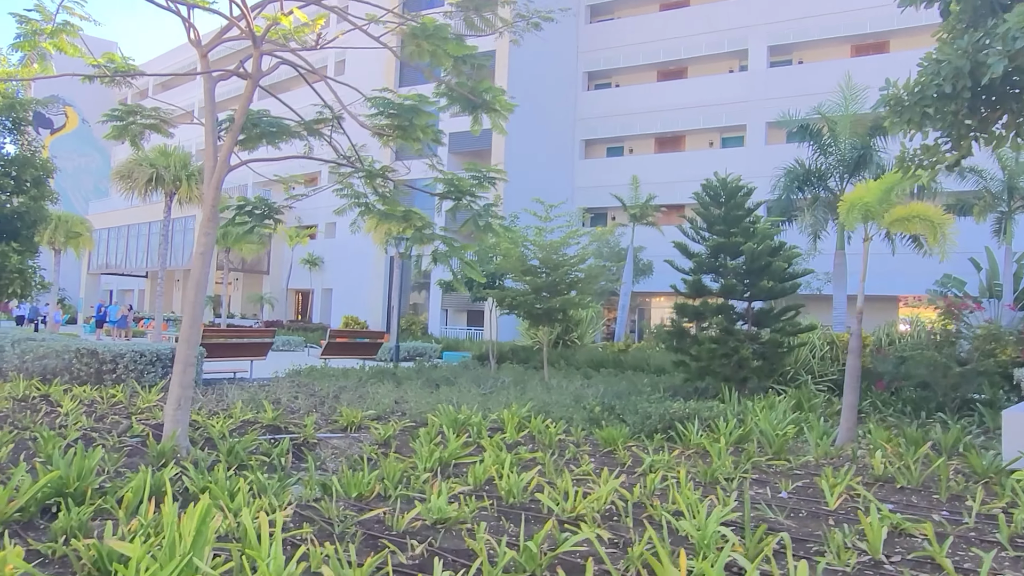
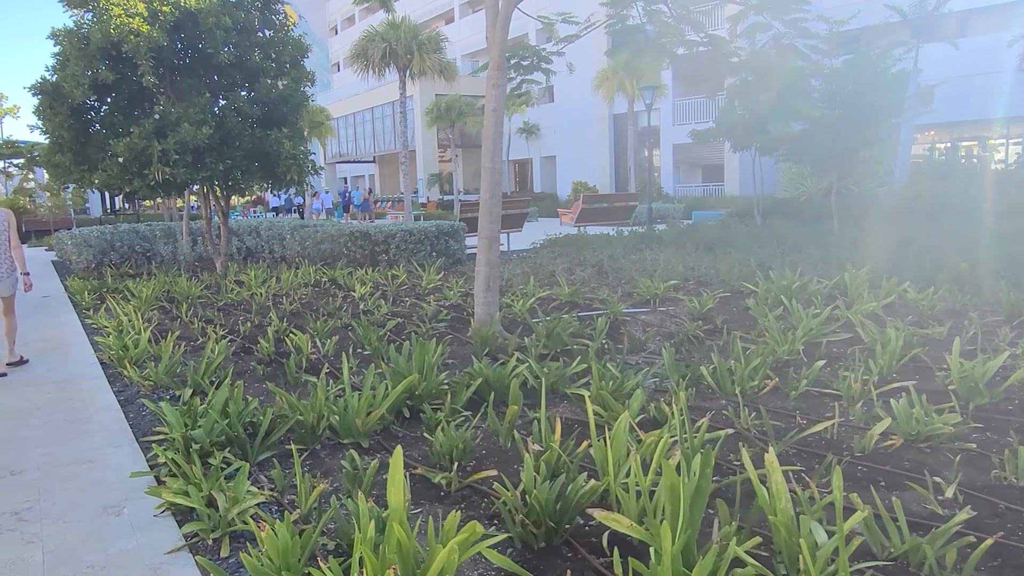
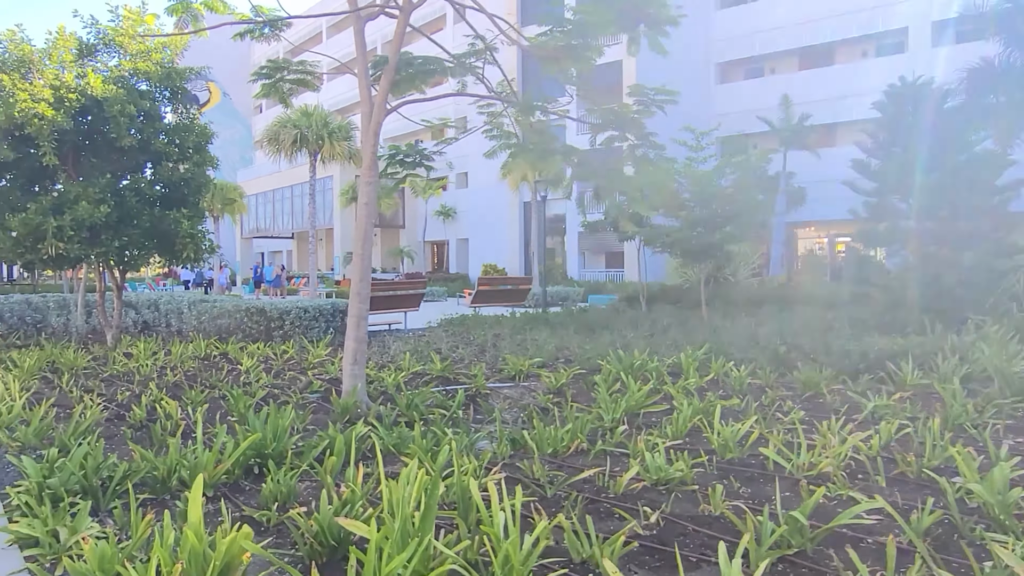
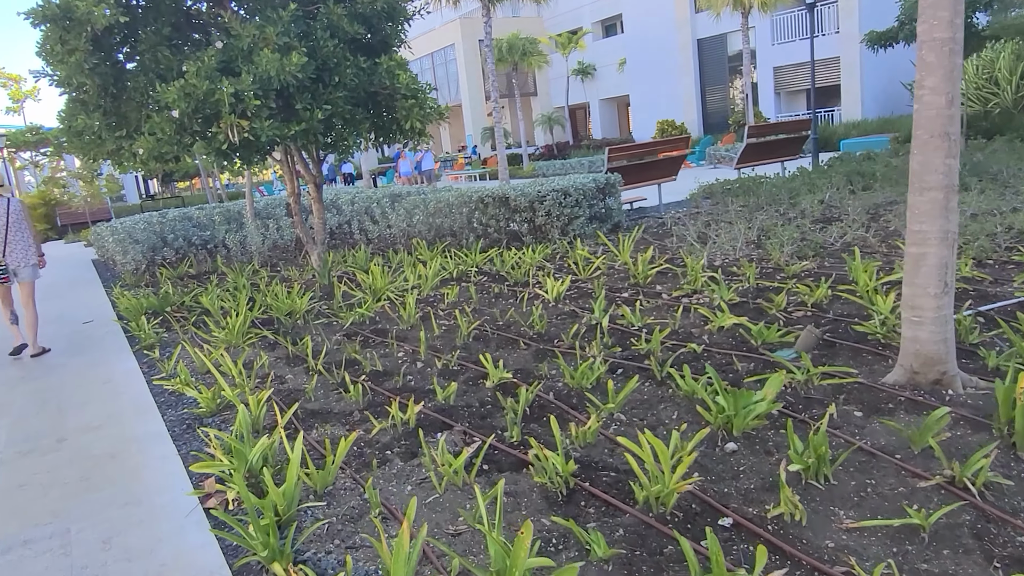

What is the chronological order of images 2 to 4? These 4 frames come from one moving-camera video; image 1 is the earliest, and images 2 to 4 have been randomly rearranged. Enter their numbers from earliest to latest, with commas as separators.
3, 2, 4
